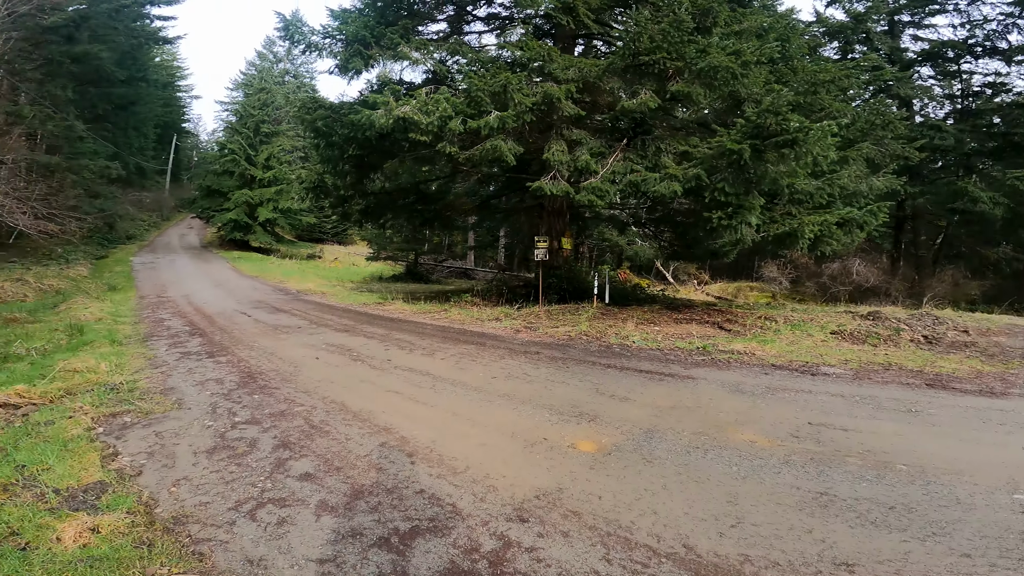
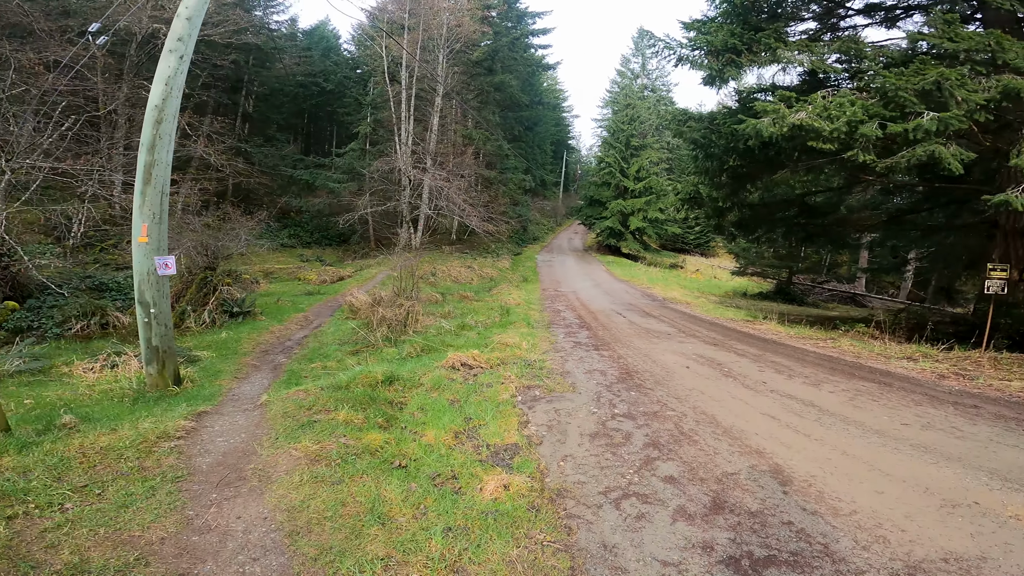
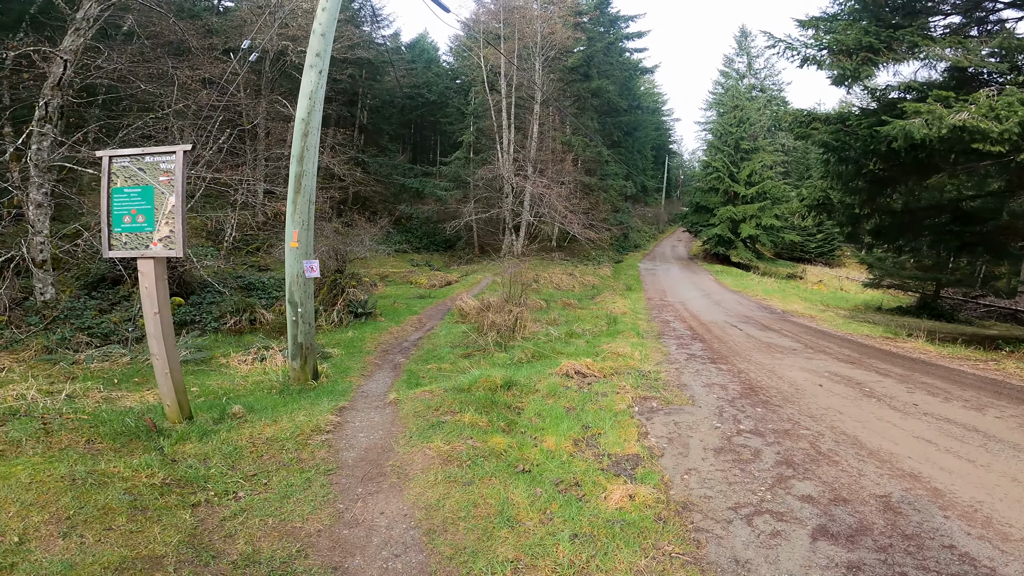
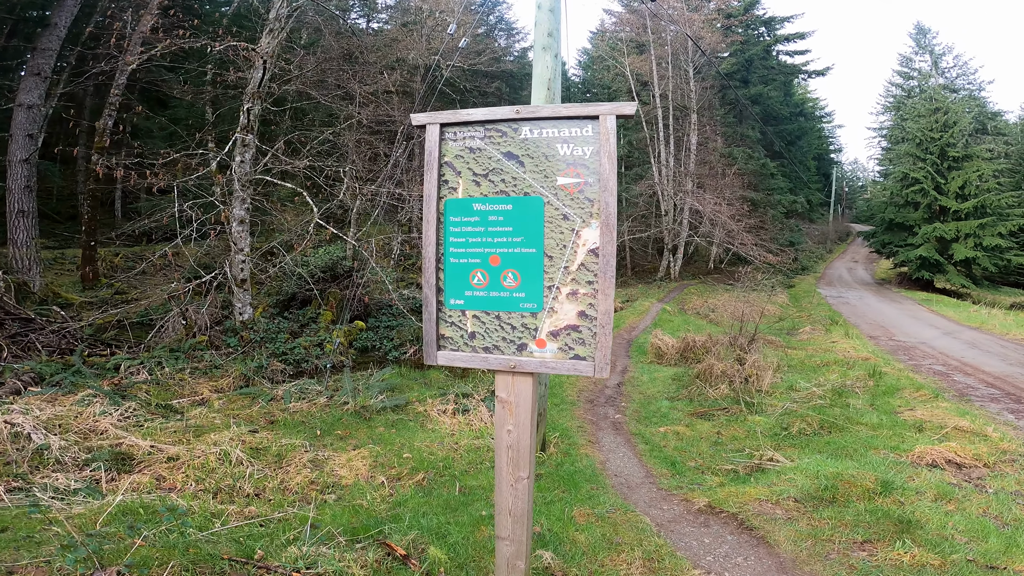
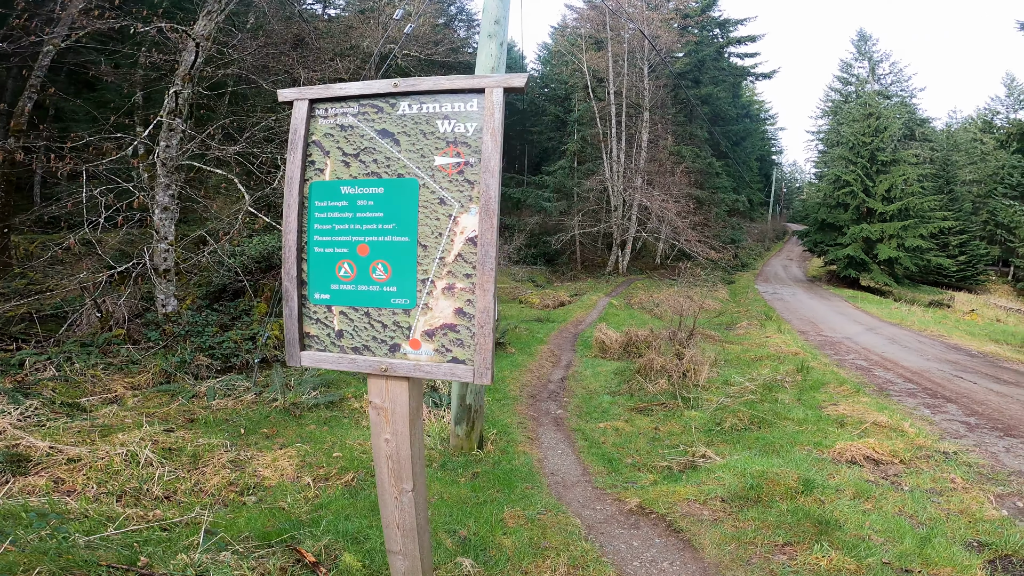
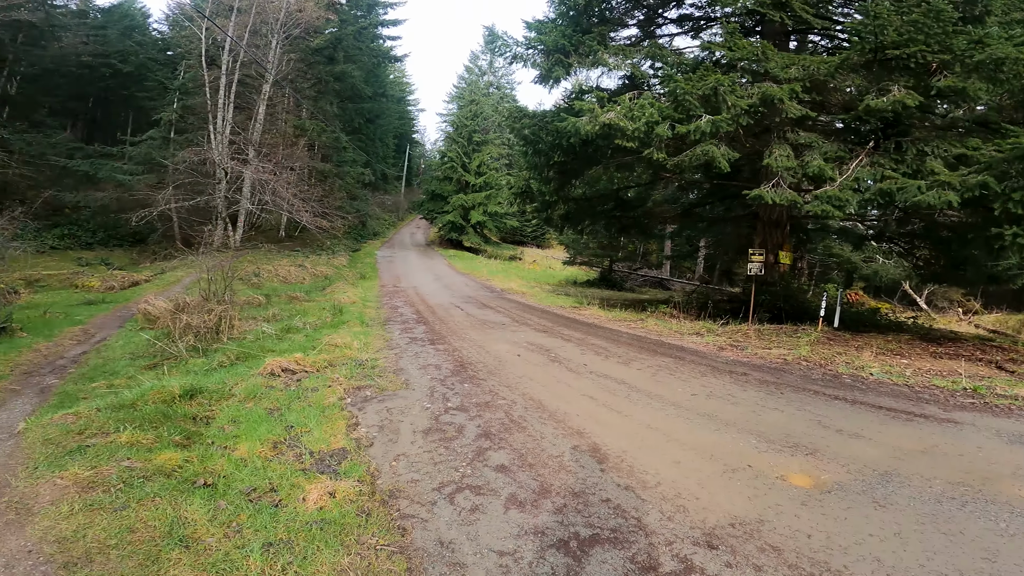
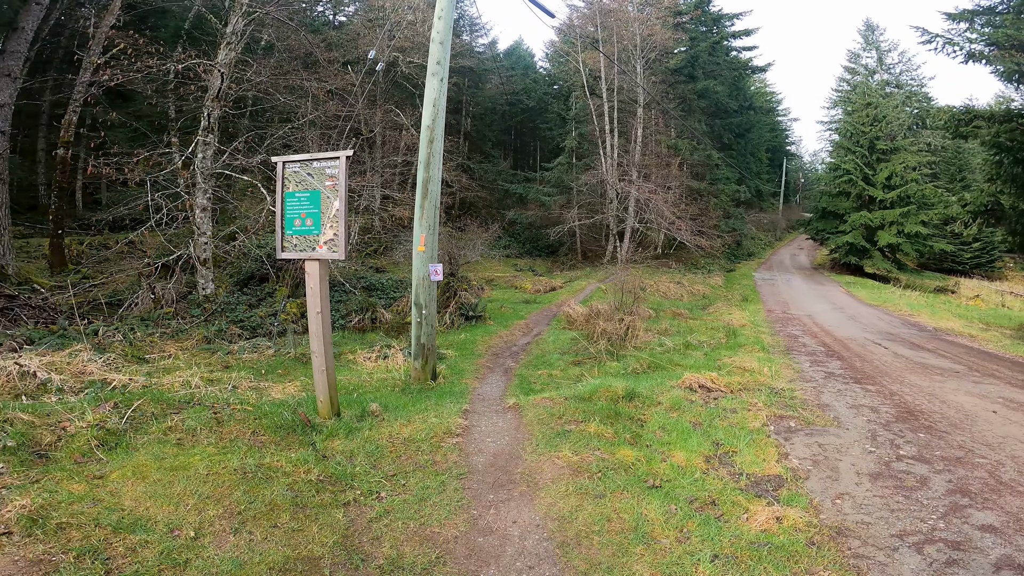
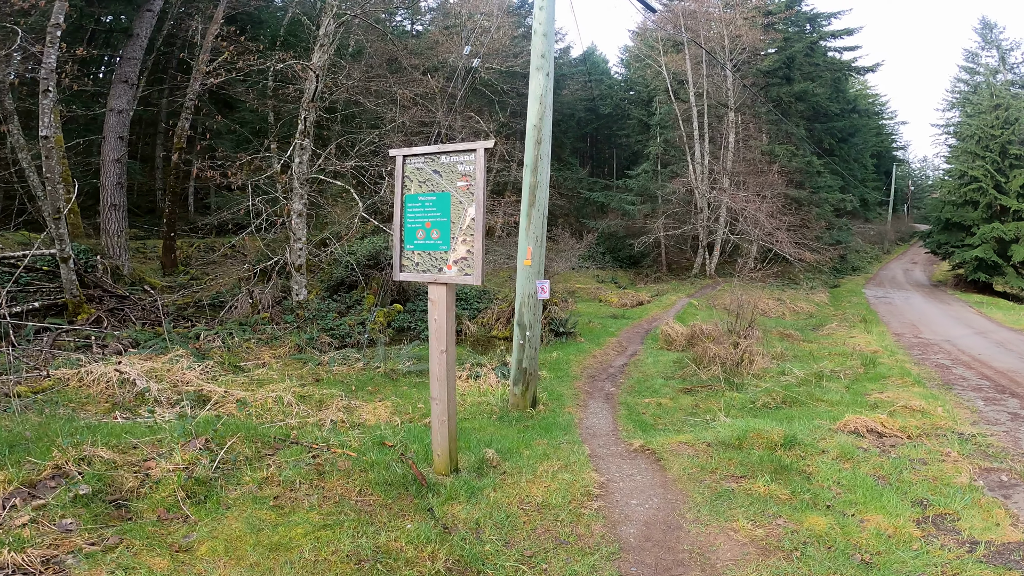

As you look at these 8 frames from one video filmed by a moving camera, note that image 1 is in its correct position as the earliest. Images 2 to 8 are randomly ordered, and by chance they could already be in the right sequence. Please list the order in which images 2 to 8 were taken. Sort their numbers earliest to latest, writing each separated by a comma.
6, 2, 3, 7, 8, 4, 5
